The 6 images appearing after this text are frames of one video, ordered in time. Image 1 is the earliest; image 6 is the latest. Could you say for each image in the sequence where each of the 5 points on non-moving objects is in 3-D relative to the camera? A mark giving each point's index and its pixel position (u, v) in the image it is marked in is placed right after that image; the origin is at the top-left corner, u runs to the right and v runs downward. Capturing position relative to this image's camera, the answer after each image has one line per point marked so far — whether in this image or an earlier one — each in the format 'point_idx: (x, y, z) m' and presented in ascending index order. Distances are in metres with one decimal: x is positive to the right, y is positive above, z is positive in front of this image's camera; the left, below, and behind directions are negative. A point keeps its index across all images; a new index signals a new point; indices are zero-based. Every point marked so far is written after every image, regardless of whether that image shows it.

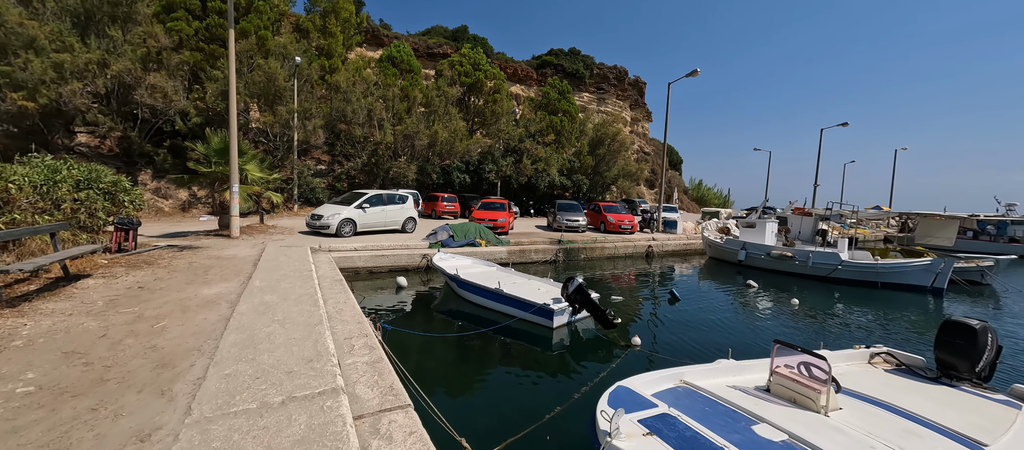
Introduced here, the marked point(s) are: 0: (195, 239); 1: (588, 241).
0: (-9.0, -0.4, +10.1) m
1: (+3.2, -0.7, +15.0) m
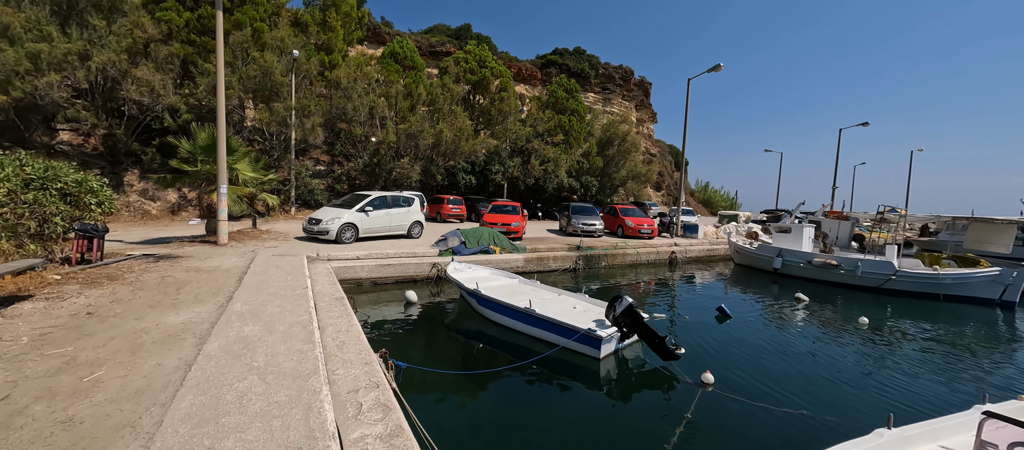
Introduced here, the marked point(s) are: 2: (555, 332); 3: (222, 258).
0: (-8.4, -0.6, +9.0) m
1: (+3.7, -0.8, +13.9) m
2: (+0.7, -1.7, +5.7) m
3: (-6.4, -0.7, +7.9) m
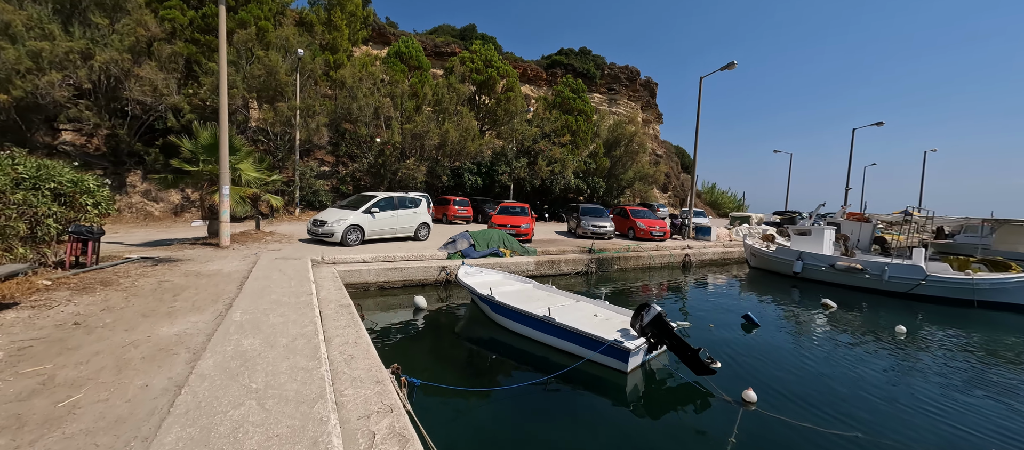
0: (-8.1, -0.6, +8.7) m
1: (+4.1, -0.9, +13.4) m
2: (+1.0, -1.7, +5.3) m
3: (-6.1, -0.8, +7.5) m
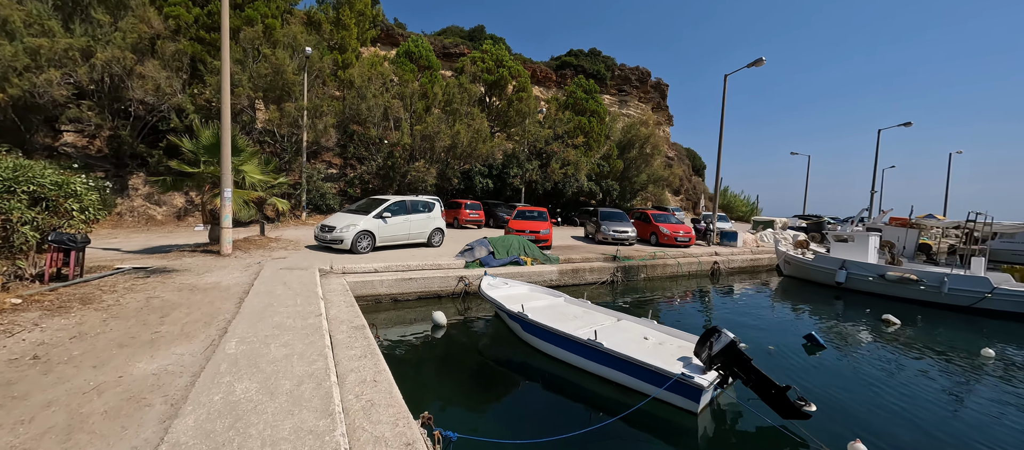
0: (-7.5, -0.7, +8.0) m
1: (+4.7, -1.1, +12.6) m
2: (+1.5, -1.9, +4.5) m
3: (-5.5, -0.9, +6.8) m
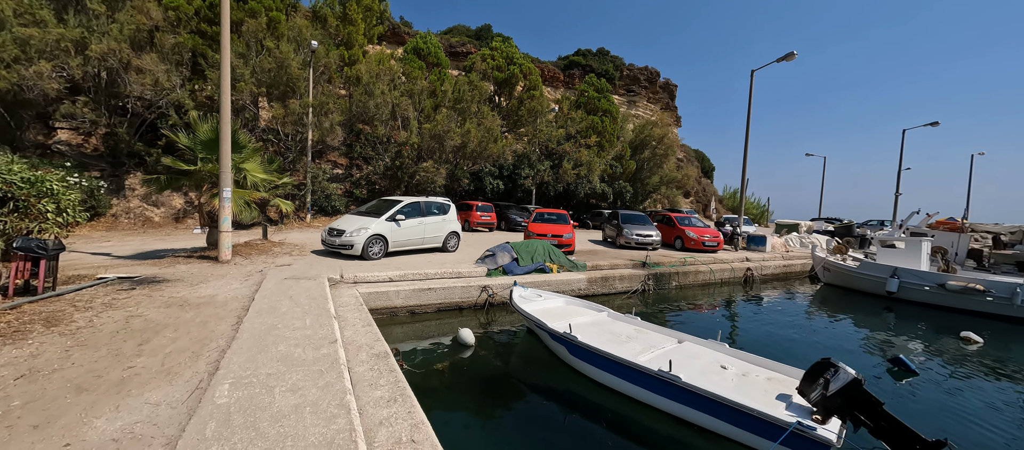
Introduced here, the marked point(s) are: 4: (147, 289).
0: (-6.9, -0.8, +7.2) m
1: (+5.3, -1.2, +11.7) m
2: (+2.1, -1.9, +3.6) m
3: (-4.9, -1.0, +6.0) m
4: (-5.6, -1.0, +5.5) m
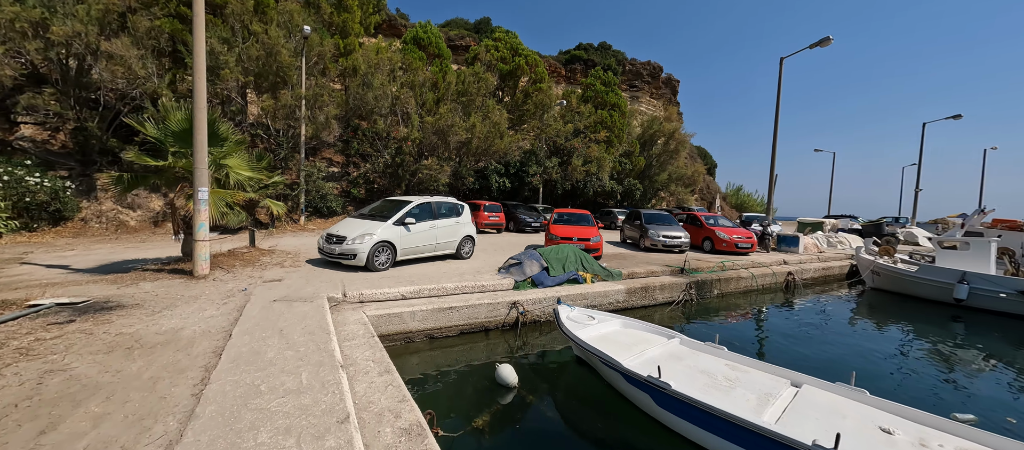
0: (-6.3, -1.0, +5.9) m
1: (+5.9, -1.2, +10.5) m
2: (+2.8, -2.0, +2.4) m
3: (-4.2, -1.1, +4.7) m
4: (-4.9, -1.1, +4.2) m
